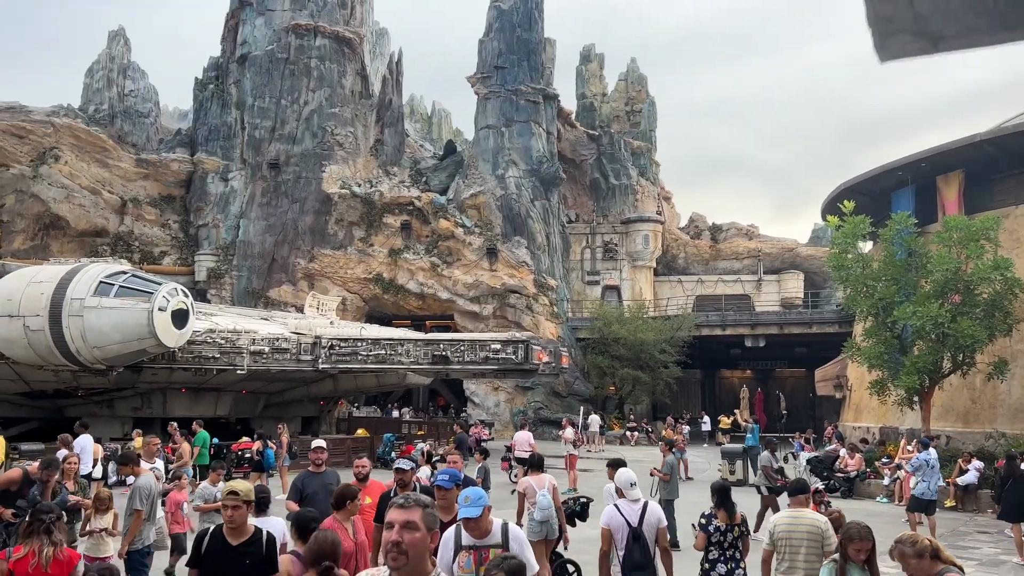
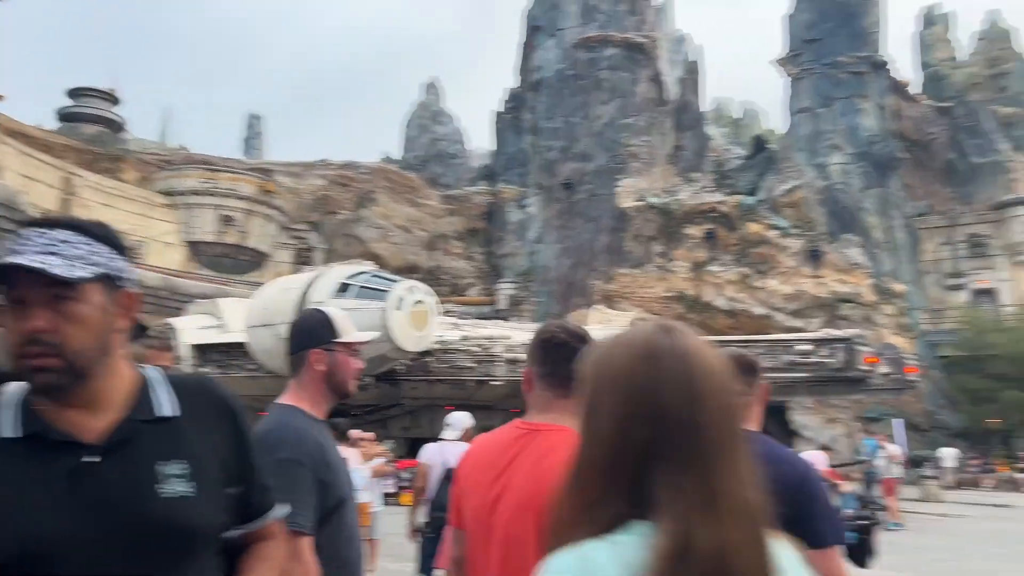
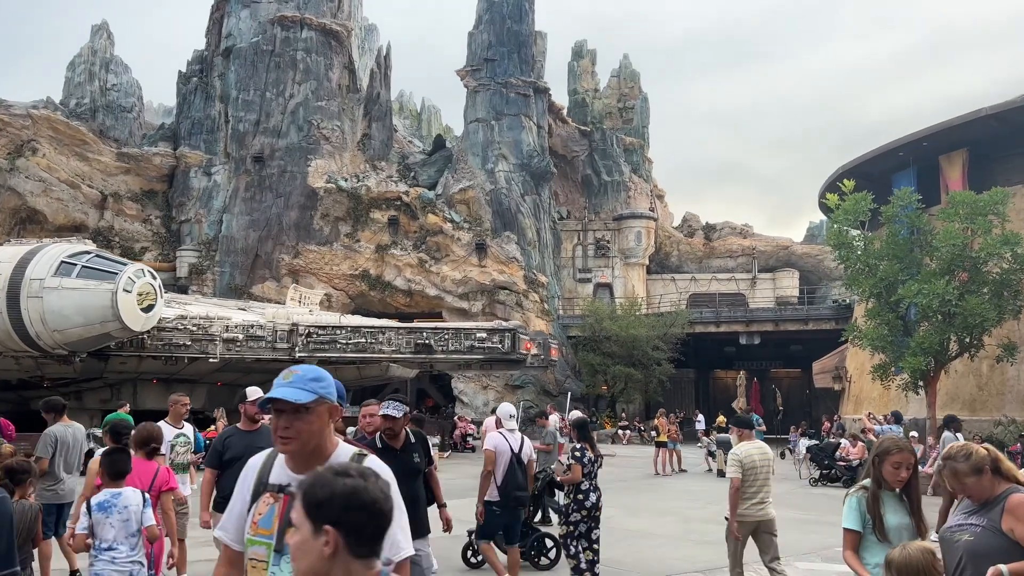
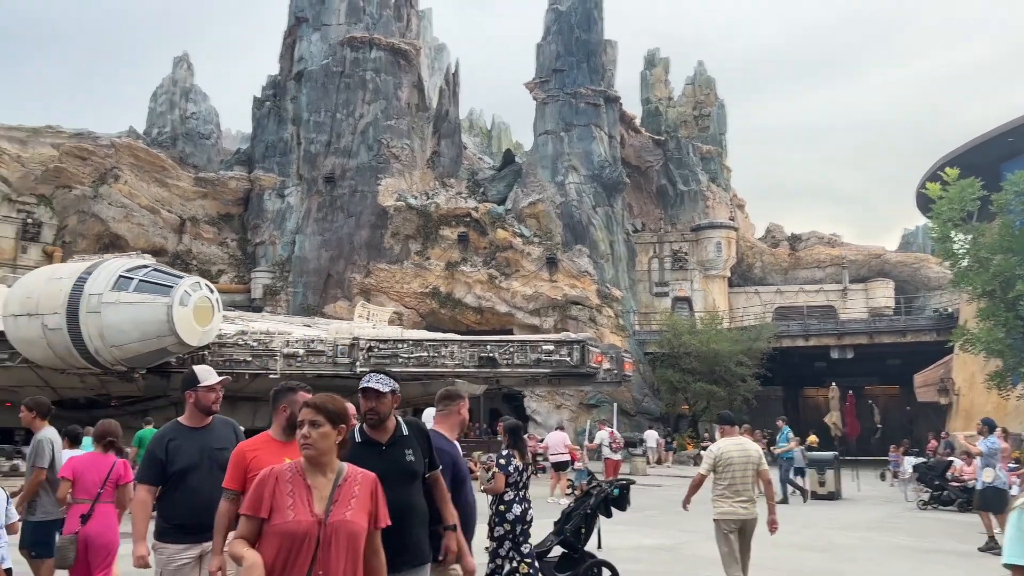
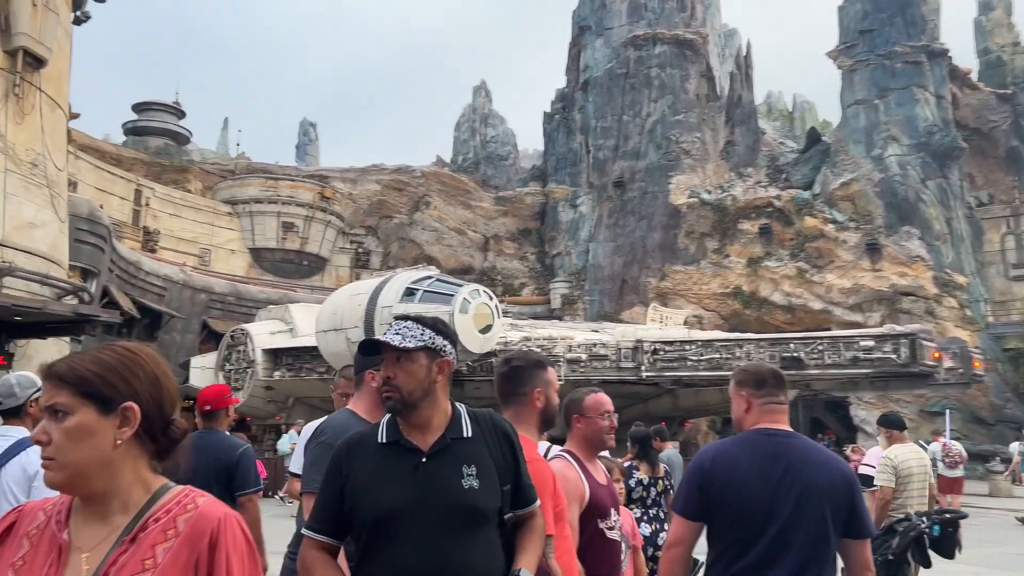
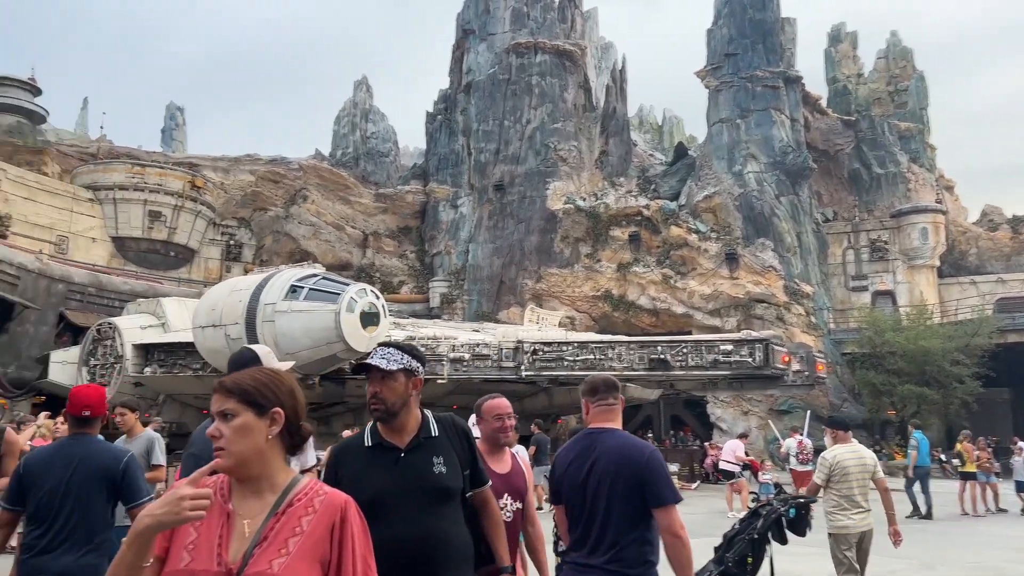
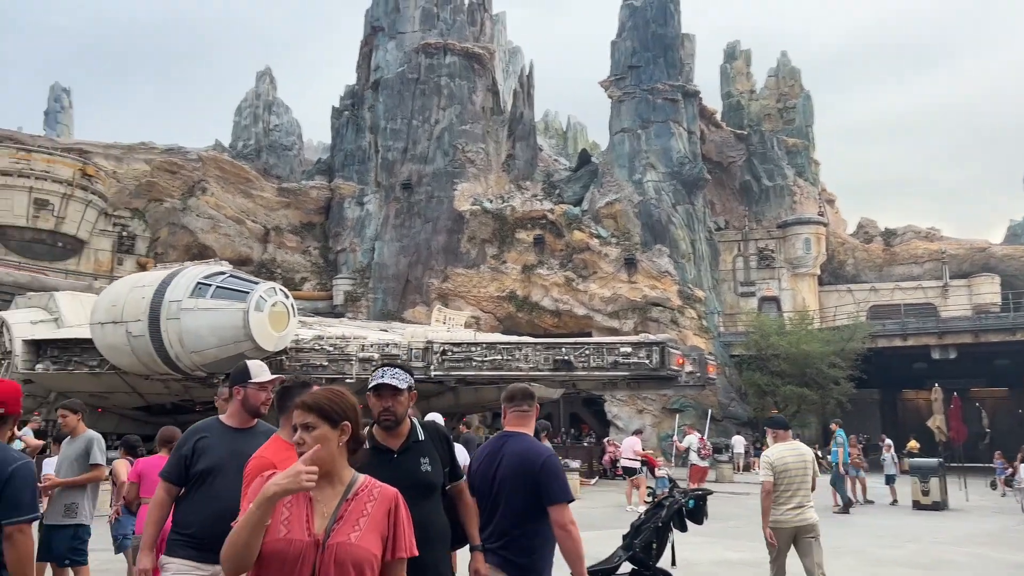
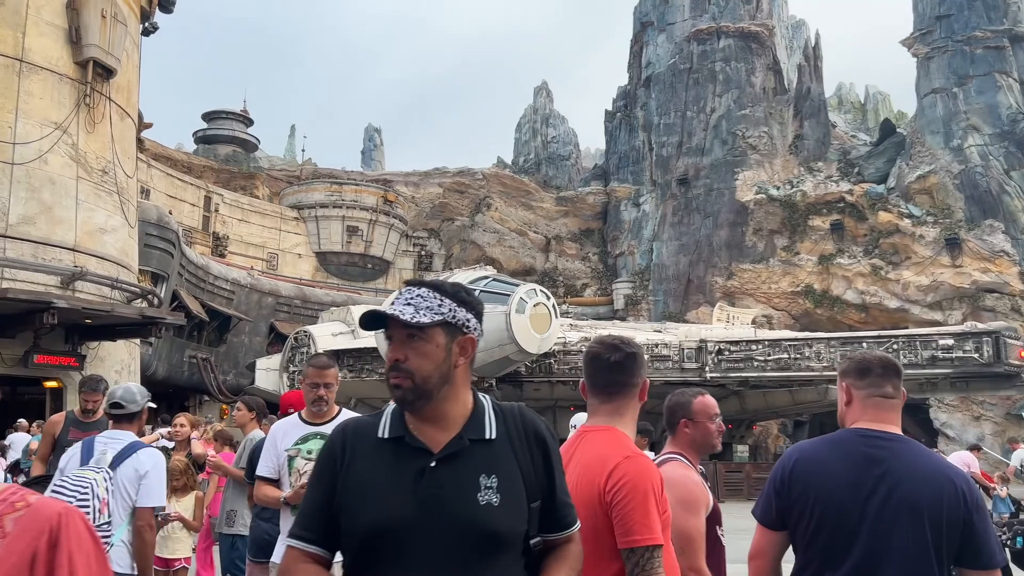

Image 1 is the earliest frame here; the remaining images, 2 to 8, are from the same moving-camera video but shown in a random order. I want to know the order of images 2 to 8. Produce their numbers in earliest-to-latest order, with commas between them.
3, 4, 7, 6, 5, 8, 2
